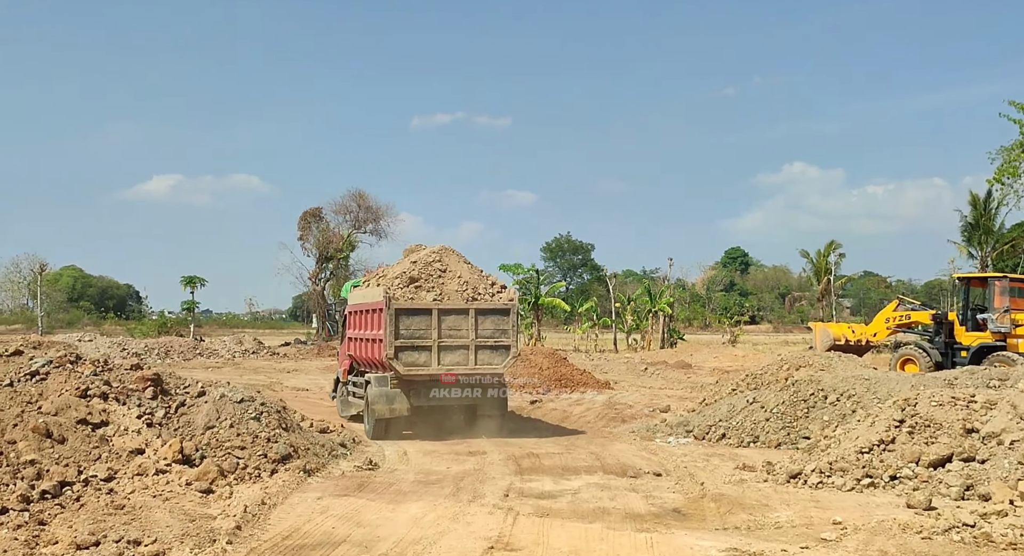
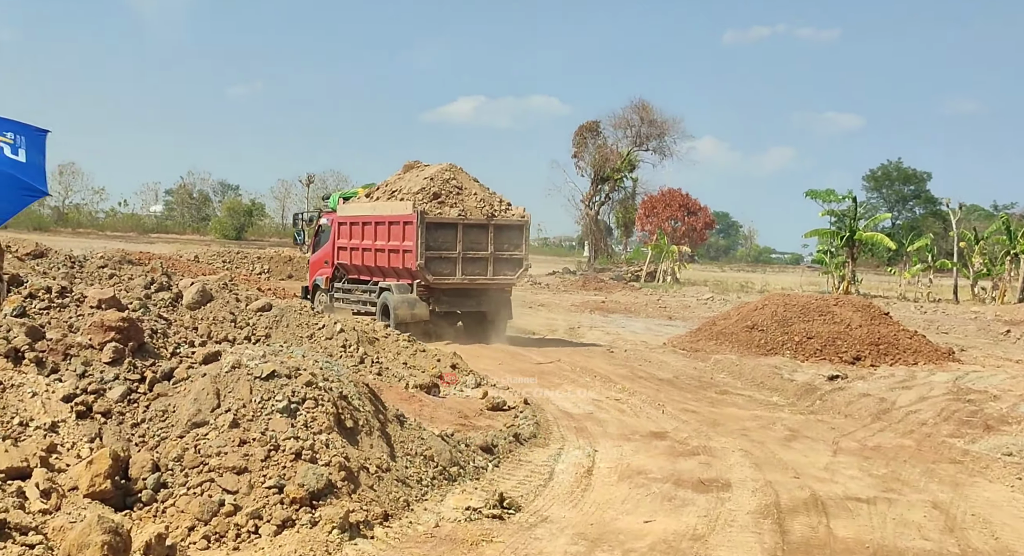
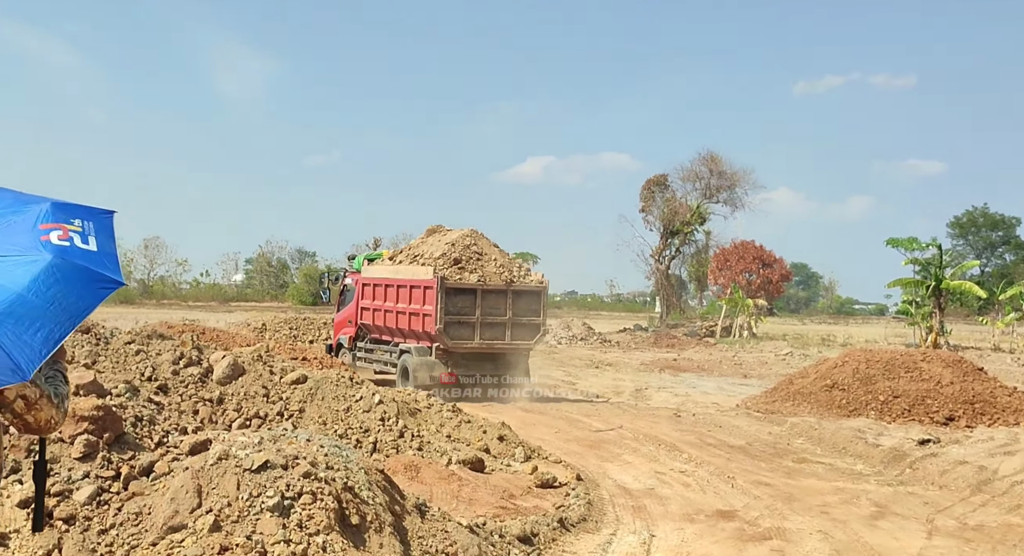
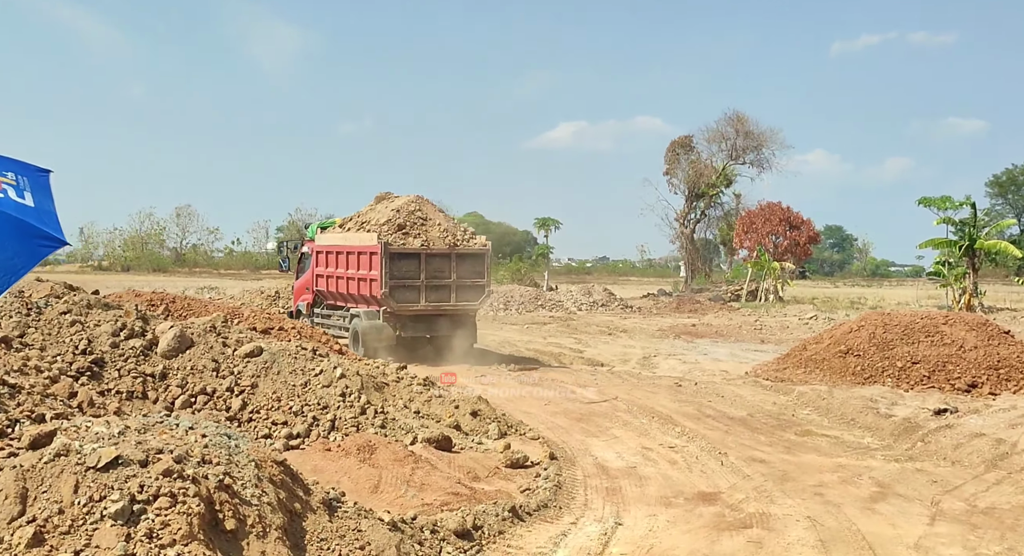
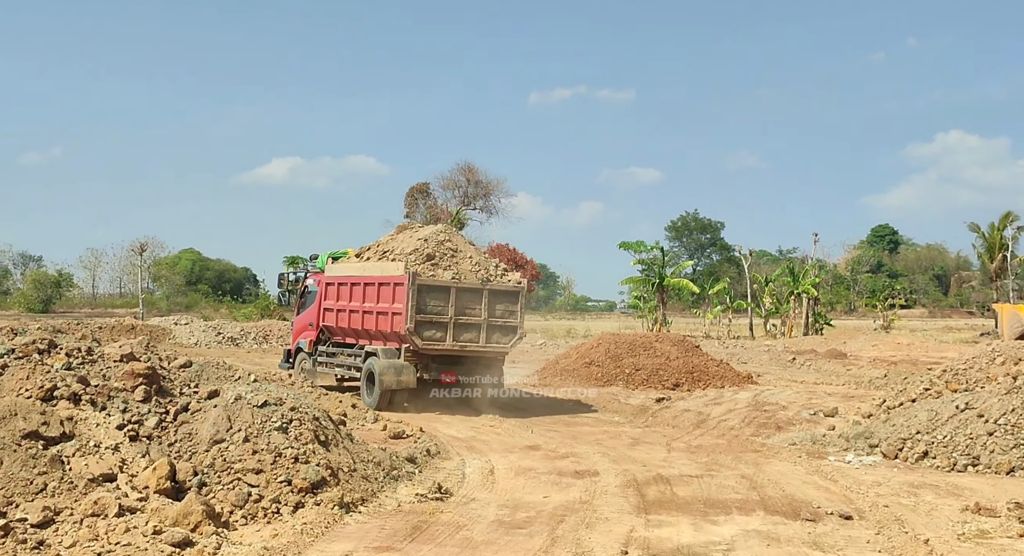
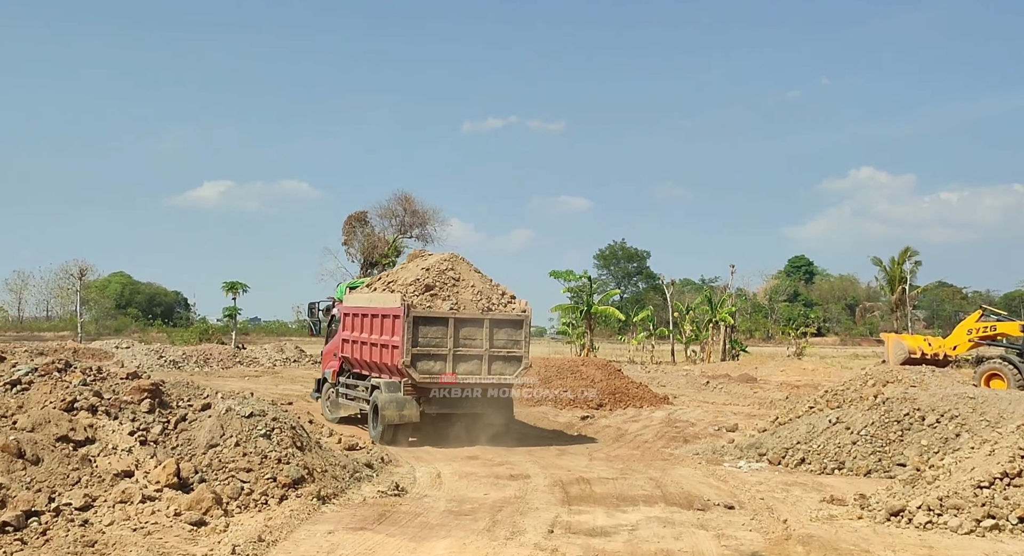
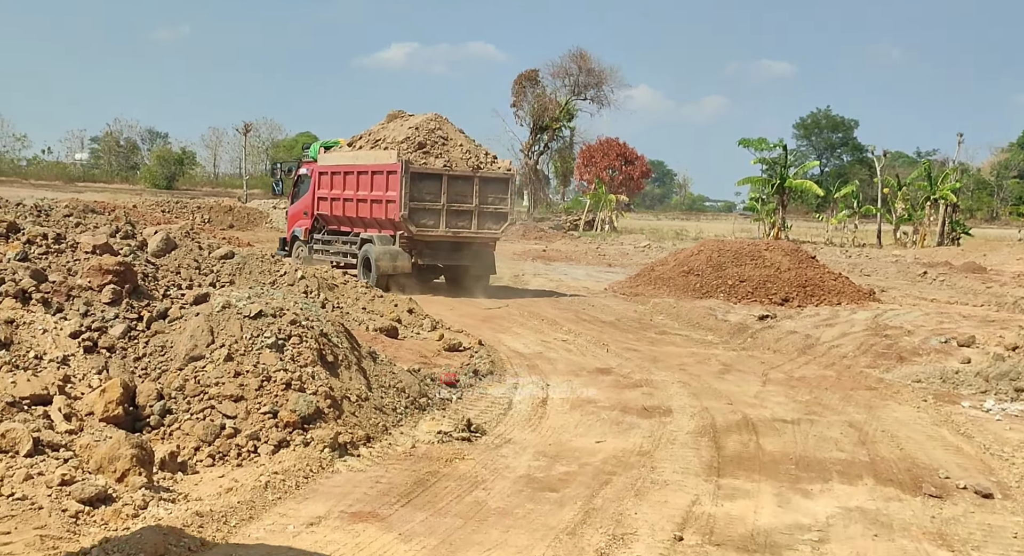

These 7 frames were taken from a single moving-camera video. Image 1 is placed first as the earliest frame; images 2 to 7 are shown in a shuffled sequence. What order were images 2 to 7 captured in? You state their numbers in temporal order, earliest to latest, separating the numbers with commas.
6, 5, 7, 2, 3, 4
